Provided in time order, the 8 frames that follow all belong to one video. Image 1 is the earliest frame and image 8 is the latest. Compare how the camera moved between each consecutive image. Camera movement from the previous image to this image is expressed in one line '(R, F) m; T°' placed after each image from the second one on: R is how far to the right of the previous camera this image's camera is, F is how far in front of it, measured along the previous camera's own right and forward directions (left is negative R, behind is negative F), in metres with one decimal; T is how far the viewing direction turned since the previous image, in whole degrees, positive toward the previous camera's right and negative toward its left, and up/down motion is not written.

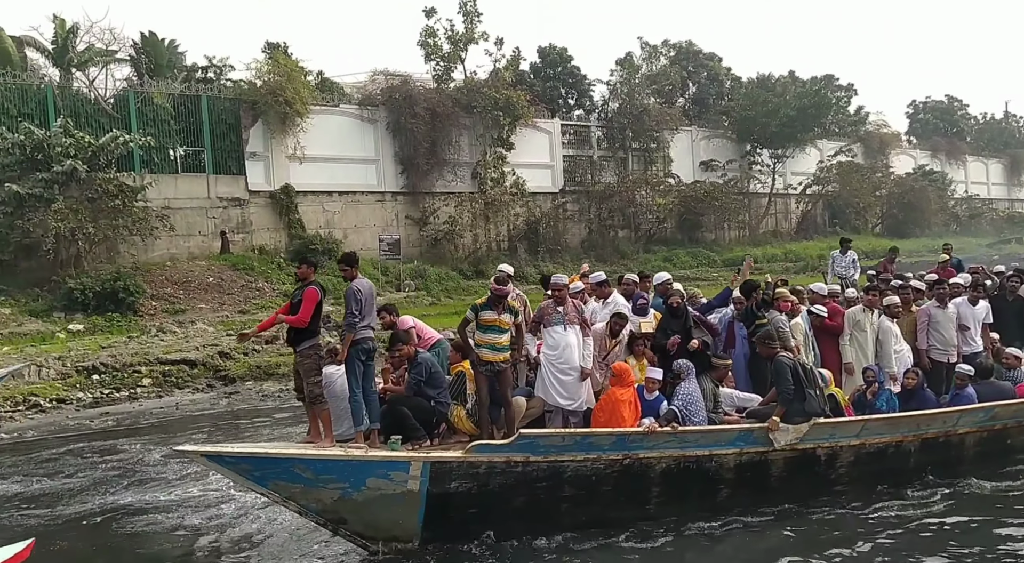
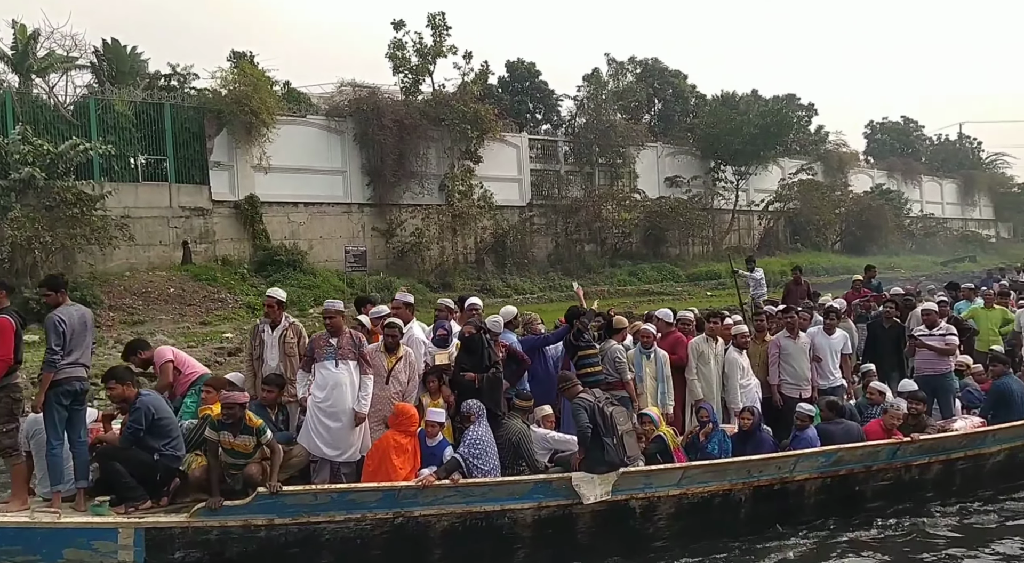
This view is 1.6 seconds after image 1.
(+1.3, +0.9) m; +3°
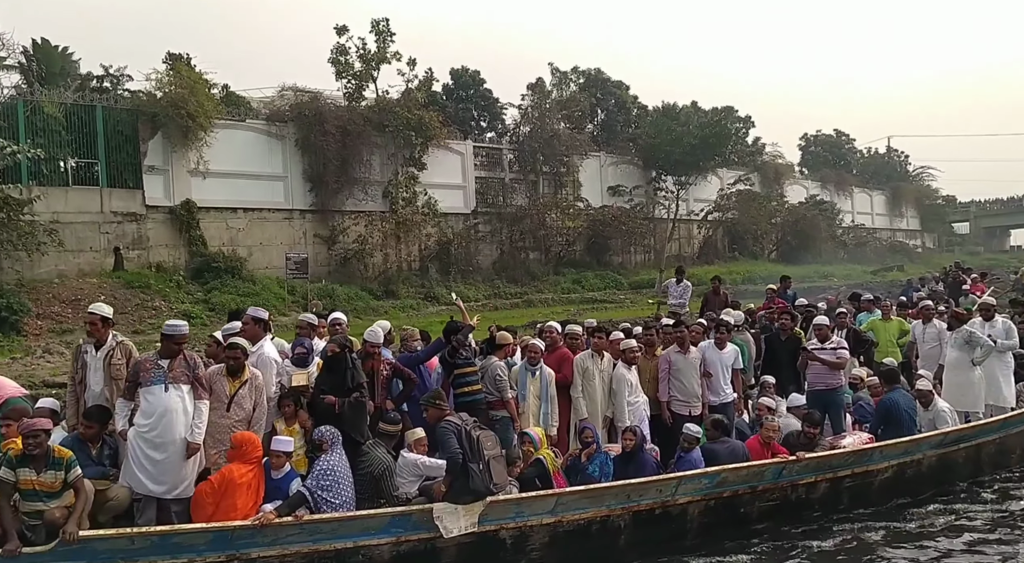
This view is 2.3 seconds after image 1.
(+0.5, +0.5) m; +4°
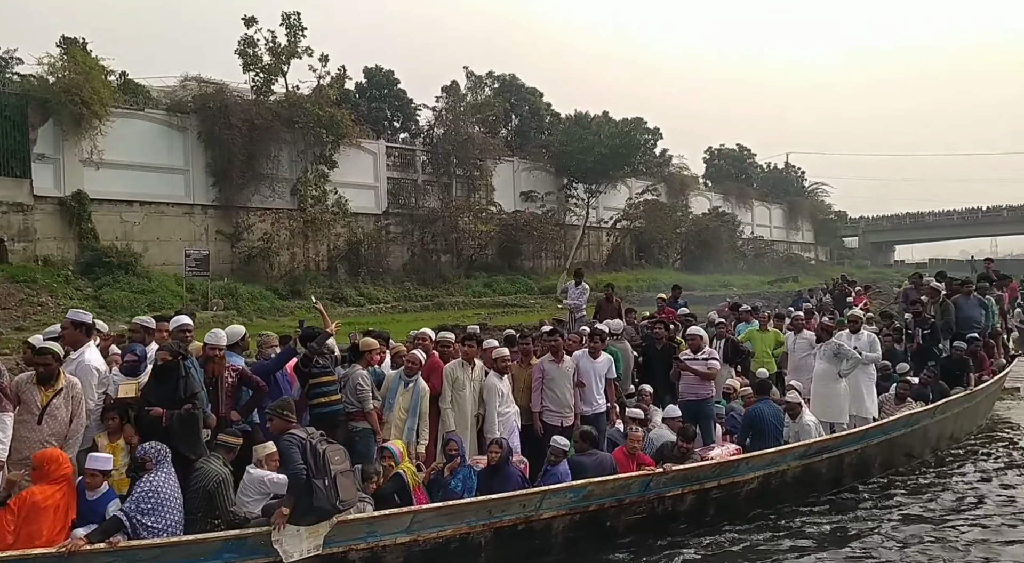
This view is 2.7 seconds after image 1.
(+0.3, +0.3) m; +6°
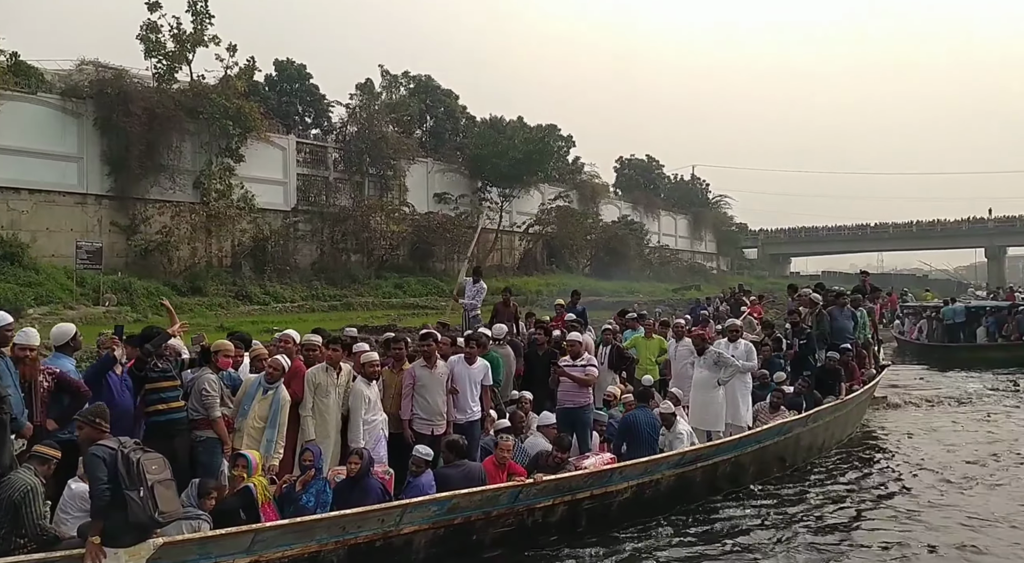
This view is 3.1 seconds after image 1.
(+0.3, +0.4) m; +6°
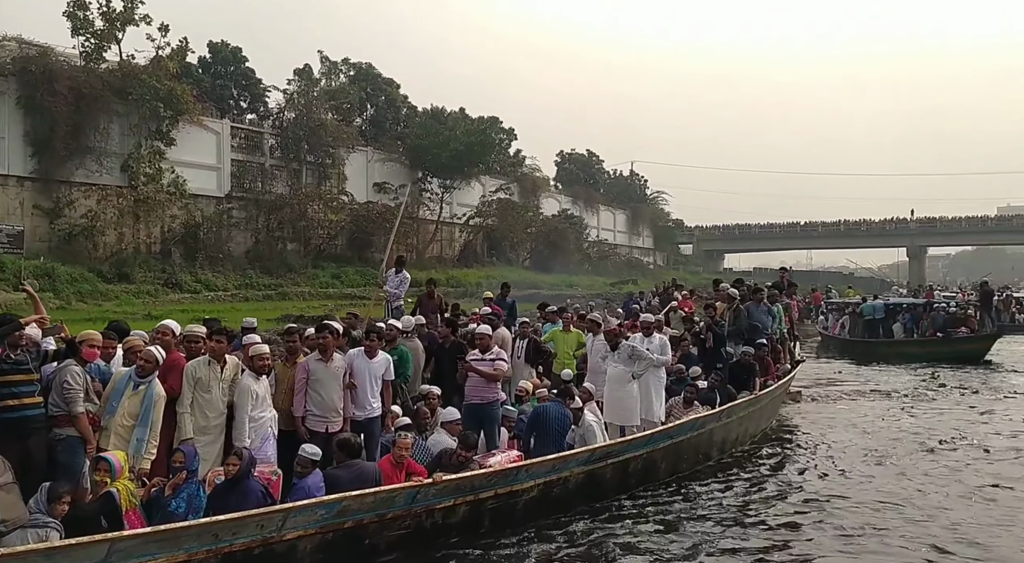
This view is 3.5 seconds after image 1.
(+0.3, +0.4) m; +4°
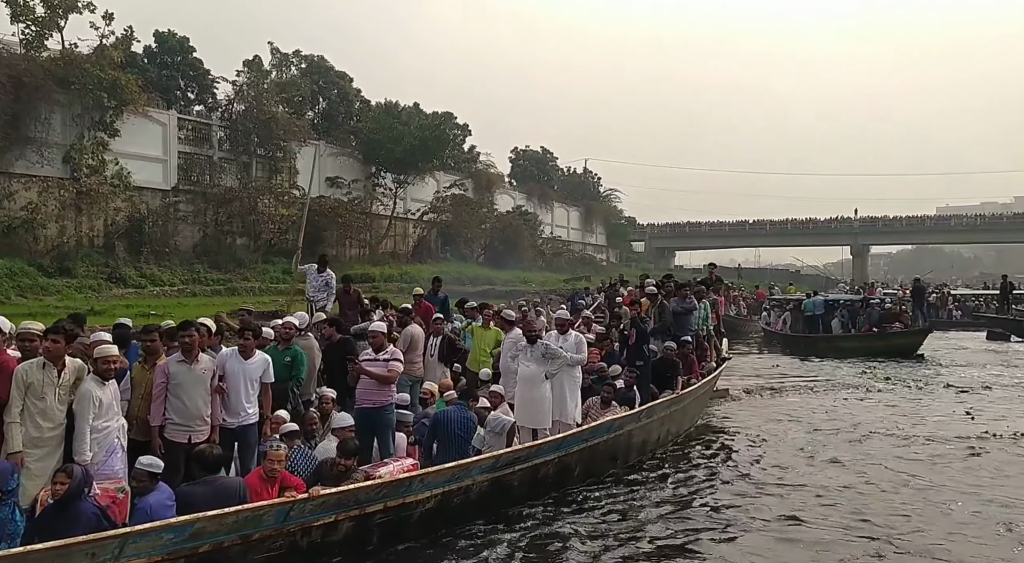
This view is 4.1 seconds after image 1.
(+0.5, +0.7) m; +3°
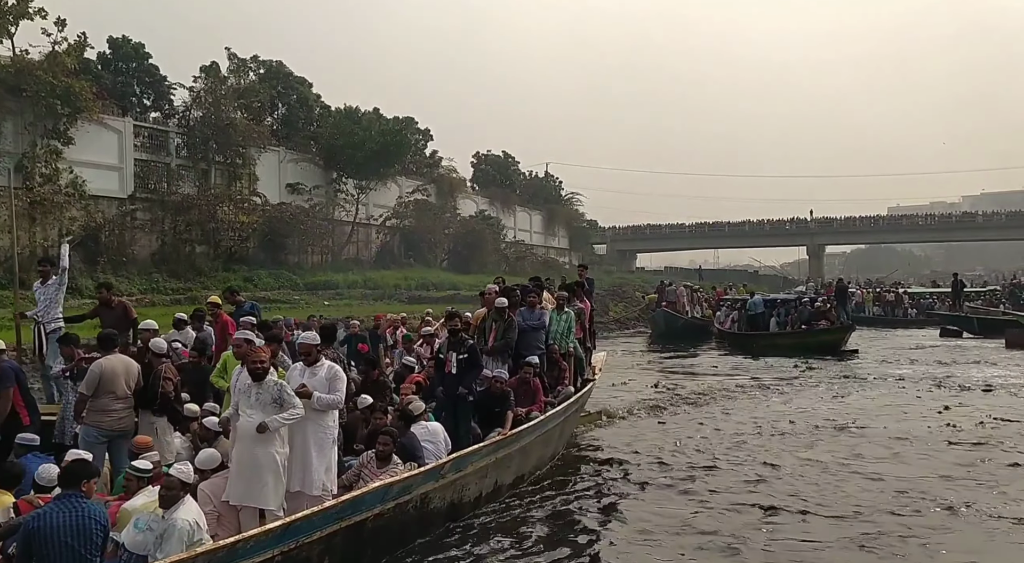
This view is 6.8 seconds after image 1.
(+0.2, -0.6) m; +2°
